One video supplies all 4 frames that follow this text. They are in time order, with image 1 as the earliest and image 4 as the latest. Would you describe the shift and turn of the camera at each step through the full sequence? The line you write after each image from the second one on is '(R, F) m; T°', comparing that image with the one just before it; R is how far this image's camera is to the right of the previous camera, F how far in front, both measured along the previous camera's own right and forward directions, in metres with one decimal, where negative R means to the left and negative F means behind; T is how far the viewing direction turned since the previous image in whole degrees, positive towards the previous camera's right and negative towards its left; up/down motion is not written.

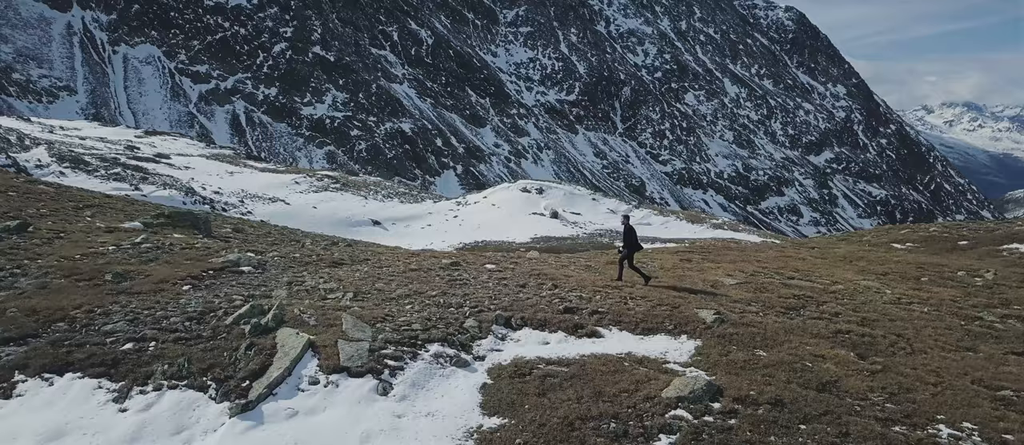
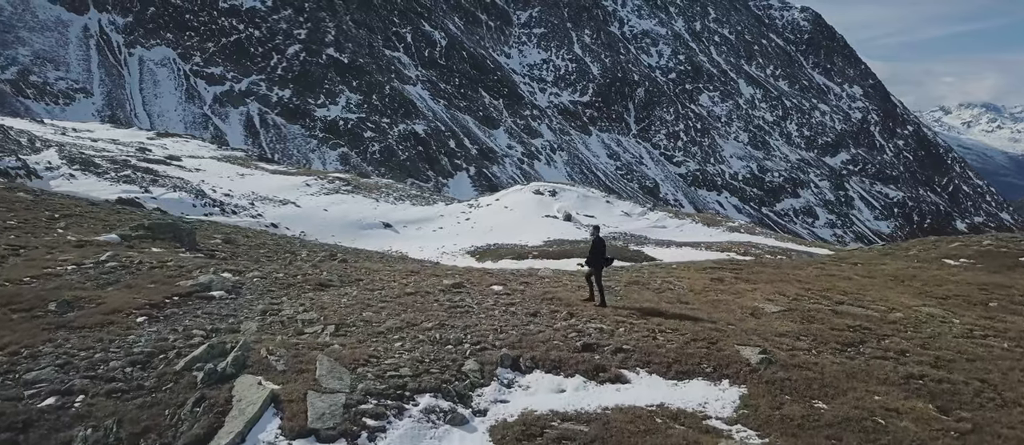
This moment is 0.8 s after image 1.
(+0.1, +1.6) m; -1°
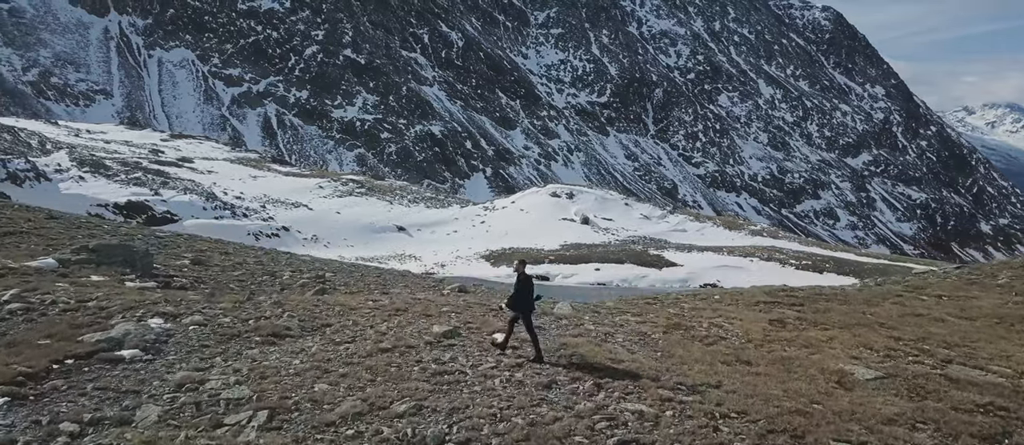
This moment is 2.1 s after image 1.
(+0.1, +2.8) m; -1°
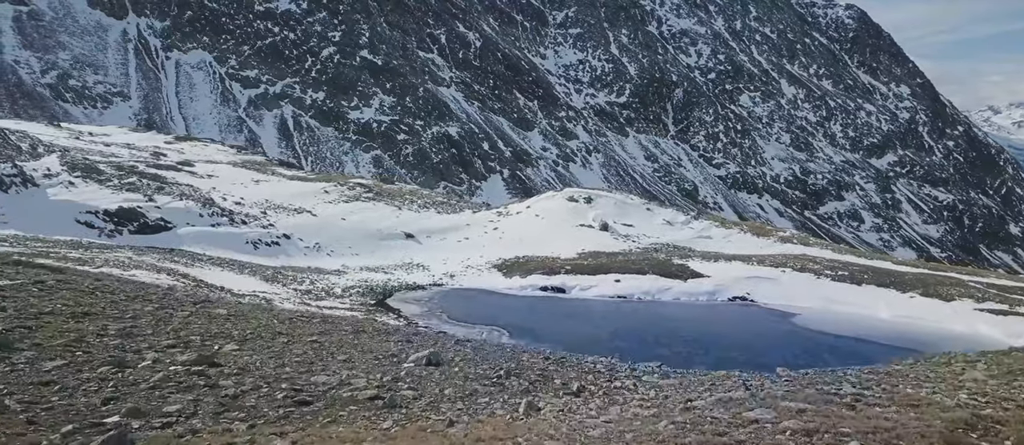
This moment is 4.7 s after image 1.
(+0.6, +6.5) m; -2°
